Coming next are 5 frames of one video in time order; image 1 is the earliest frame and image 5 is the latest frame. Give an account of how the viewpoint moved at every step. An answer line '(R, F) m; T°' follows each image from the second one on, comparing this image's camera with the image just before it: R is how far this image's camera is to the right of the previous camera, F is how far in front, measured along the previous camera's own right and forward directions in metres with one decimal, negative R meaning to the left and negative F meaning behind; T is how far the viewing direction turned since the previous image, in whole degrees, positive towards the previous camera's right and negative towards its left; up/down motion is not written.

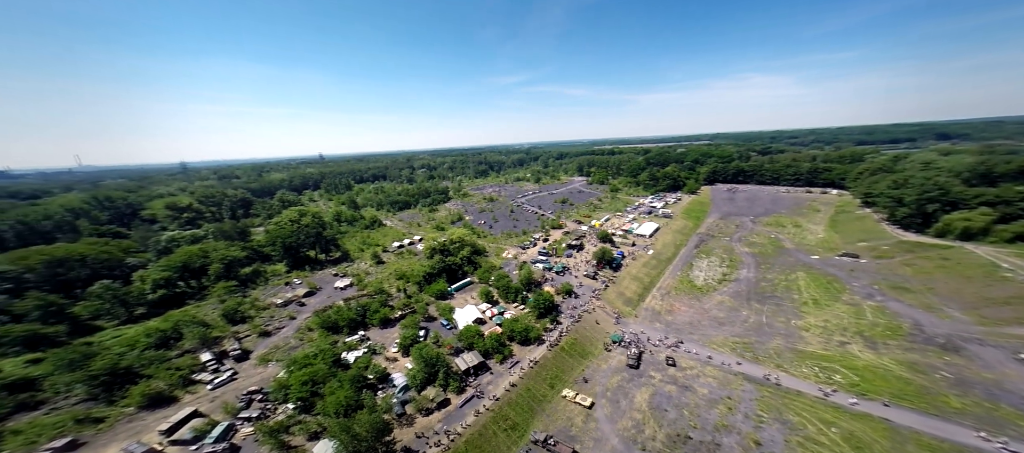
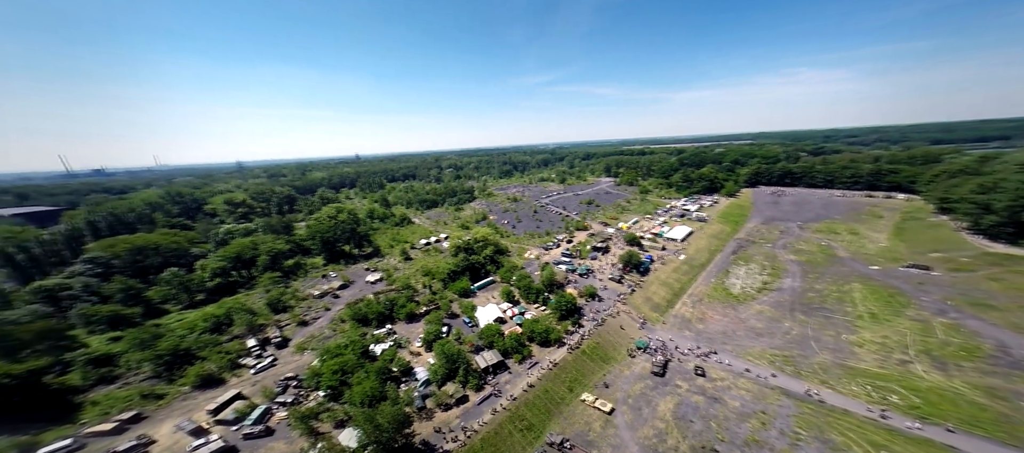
(+0.6, 0.0) m; -4°
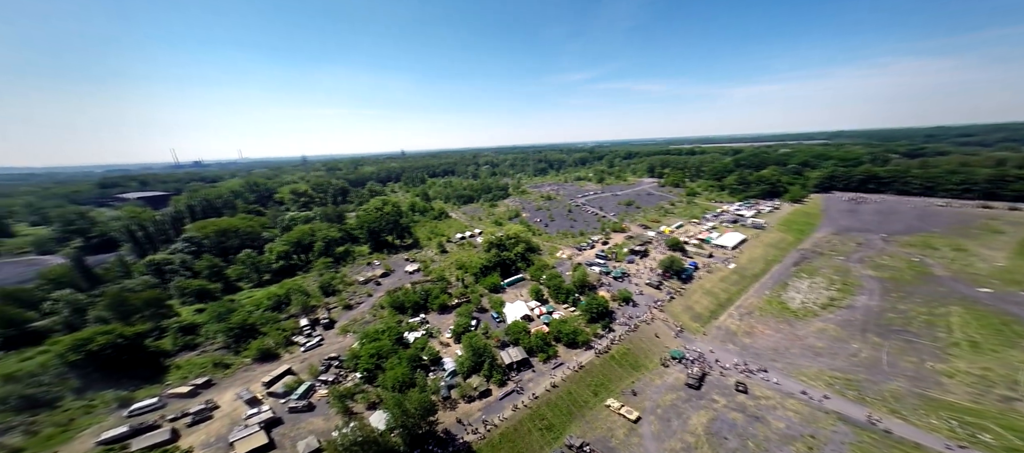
(+0.9, -0.1) m; -6°
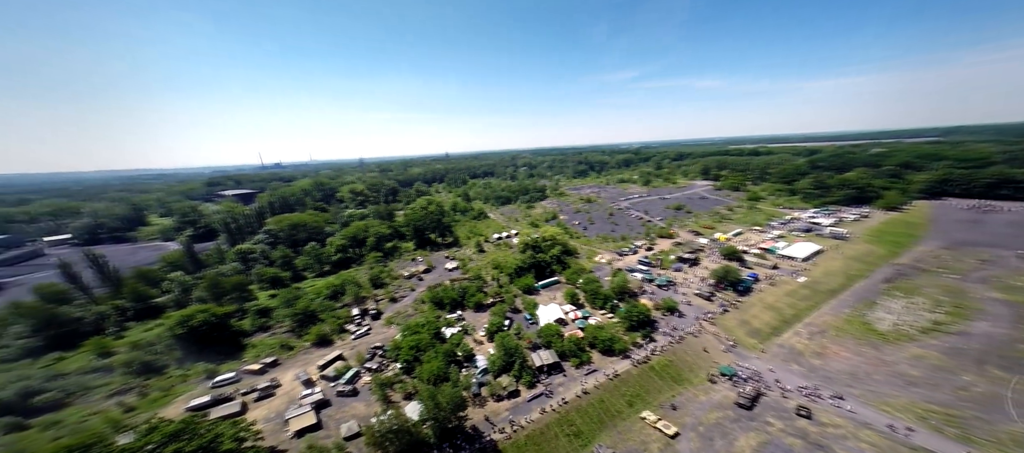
(+1.0, +0.1) m; -7°
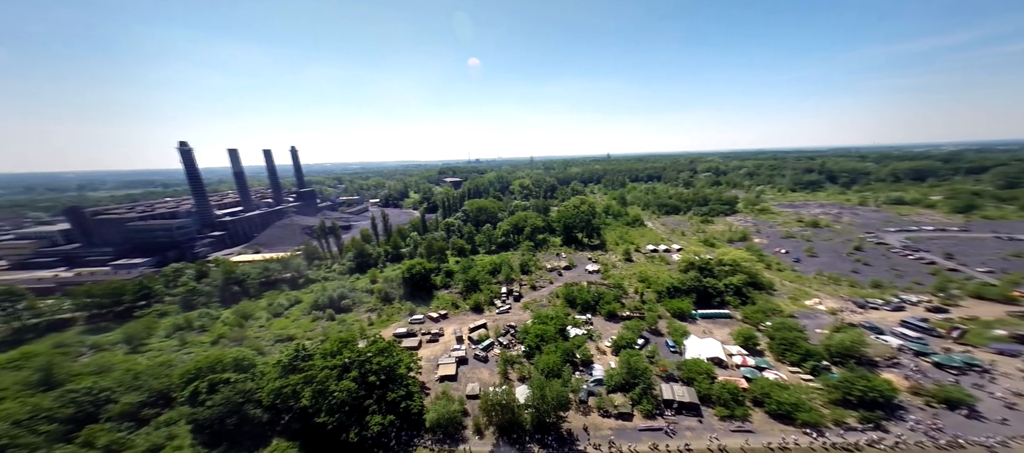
(+7.4, +2.9) m; -31°
